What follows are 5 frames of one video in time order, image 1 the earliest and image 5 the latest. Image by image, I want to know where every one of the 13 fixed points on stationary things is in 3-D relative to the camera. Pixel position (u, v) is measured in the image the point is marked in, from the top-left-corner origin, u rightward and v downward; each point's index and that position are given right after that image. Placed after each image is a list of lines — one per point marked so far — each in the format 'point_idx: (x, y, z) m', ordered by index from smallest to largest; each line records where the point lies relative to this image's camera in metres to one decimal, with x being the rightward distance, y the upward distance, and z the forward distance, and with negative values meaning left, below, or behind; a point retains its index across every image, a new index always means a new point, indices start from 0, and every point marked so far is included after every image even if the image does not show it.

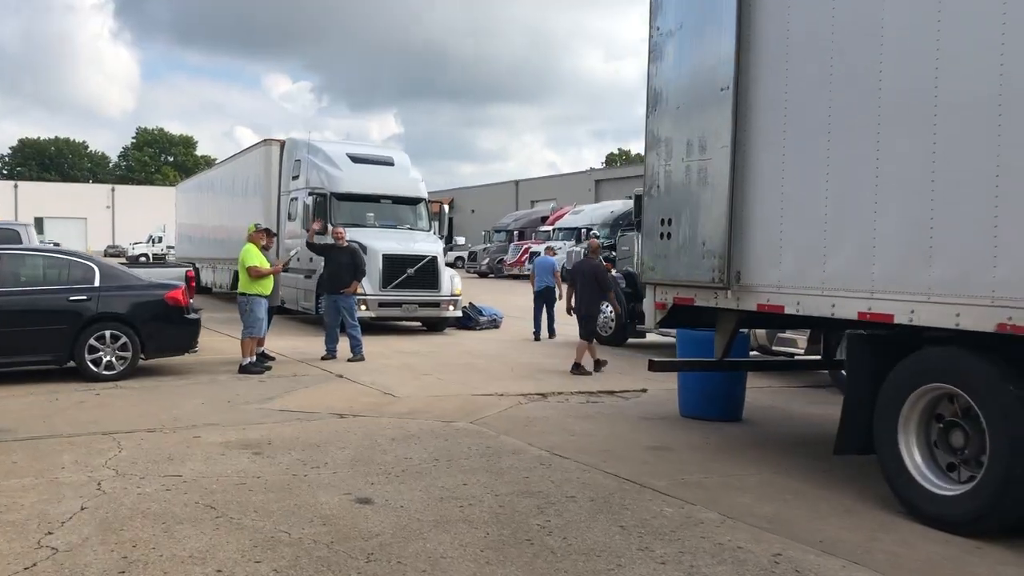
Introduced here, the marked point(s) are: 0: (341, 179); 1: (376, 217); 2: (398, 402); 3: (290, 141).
0: (-3.2, +2.0, +17.6) m
1: (-2.6, +1.3, +17.9) m
2: (-1.0, -1.0, +8.7) m
3: (-4.7, +3.1, +19.8) m
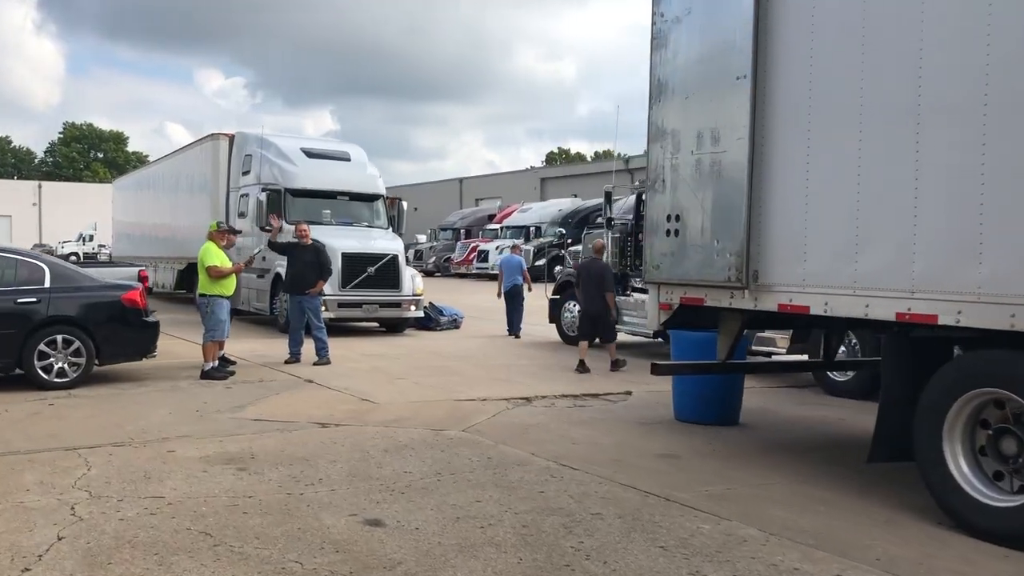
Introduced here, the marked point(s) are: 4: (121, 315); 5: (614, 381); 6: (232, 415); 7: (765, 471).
0: (-3.9, +2.0, +16.9) m
1: (-3.3, +1.3, +17.3) m
2: (-1.1, -1.1, +8.2) m
3: (-5.5, +3.1, +19.1) m
4: (-3.9, -0.3, +9.4) m
5: (+1.1, -1.1, +10.5) m
6: (-2.3, -1.1, +7.8) m
7: (+1.6, -1.2, +6.1) m
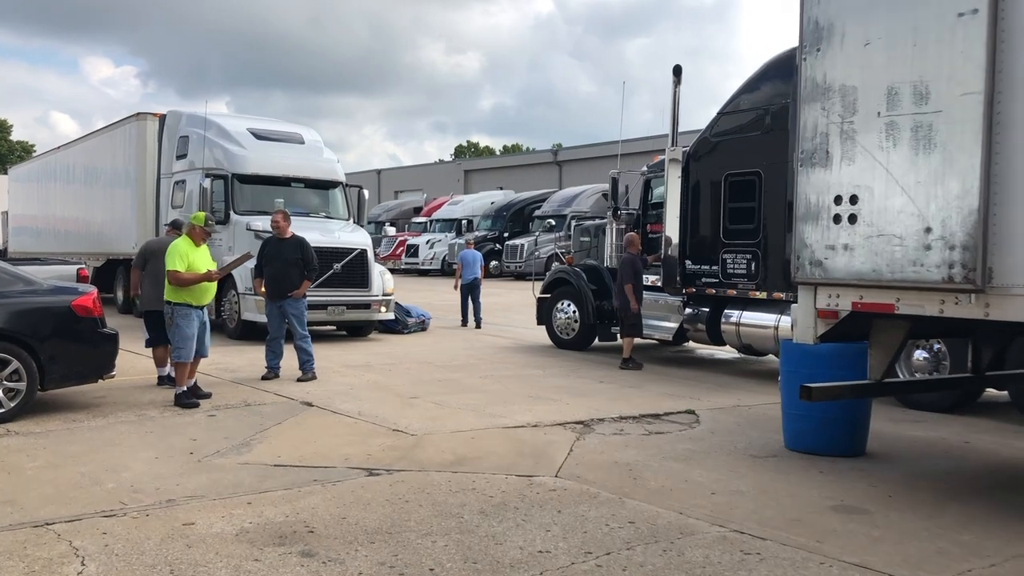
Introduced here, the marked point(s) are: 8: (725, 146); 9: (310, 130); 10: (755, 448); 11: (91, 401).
0: (-4.2, +2.0, +14.9) m
1: (-3.6, +1.3, +15.3) m
2: (-0.6, -1.1, +6.5) m
3: (-6.0, +3.1, +16.8) m
4: (-3.4, -0.3, +7.4) m
5: (+1.4, -1.1, +9.0) m
6: (-1.7, -1.1, +6.0) m
7: (+2.4, -1.2, +4.7) m
8: (+2.5, +1.7, +11.0) m
9: (-3.5, +2.7, +16.4) m
10: (+1.8, -1.2, +6.8) m
11: (-3.6, -0.9, +8.0) m
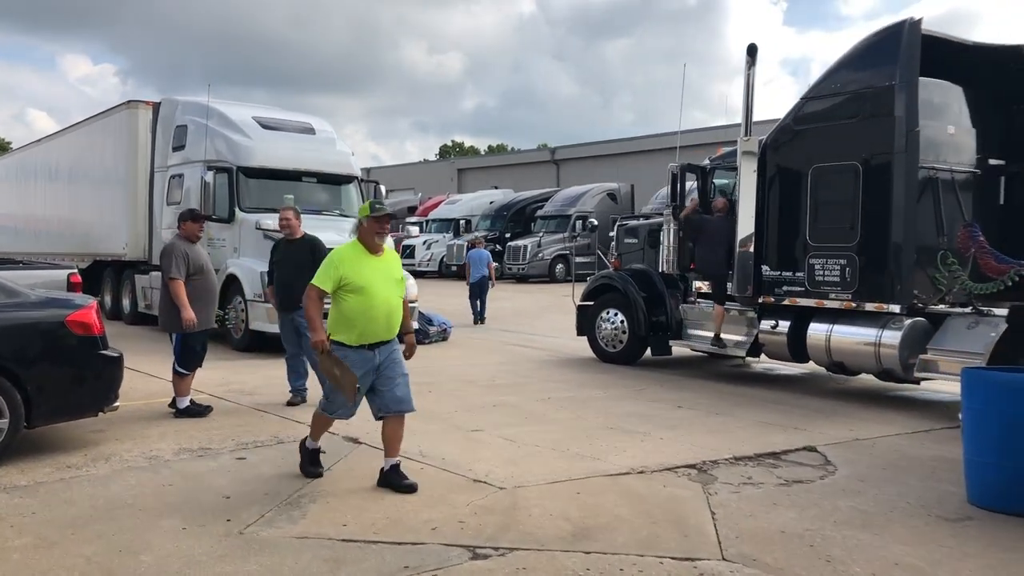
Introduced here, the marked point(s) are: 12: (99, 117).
0: (-3.7, +2.0, +13.4) m
1: (-3.1, +1.3, +13.8) m
2: (+0.1, -1.2, +5.1) m
3: (-5.6, +3.0, +15.3) m
4: (-2.8, -0.4, +5.9) m
5: (+2.1, -1.1, +7.7) m
6: (-1.1, -1.2, +4.6) m
7: (+3.1, -1.3, +3.3) m
8: (+3.1, +1.6, +9.7) m
9: (-3.0, +2.6, +14.9) m
10: (+2.4, -1.3, +5.5) m
11: (-2.9, -1.0, +6.5) m
12: (-7.4, +3.1, +16.9) m
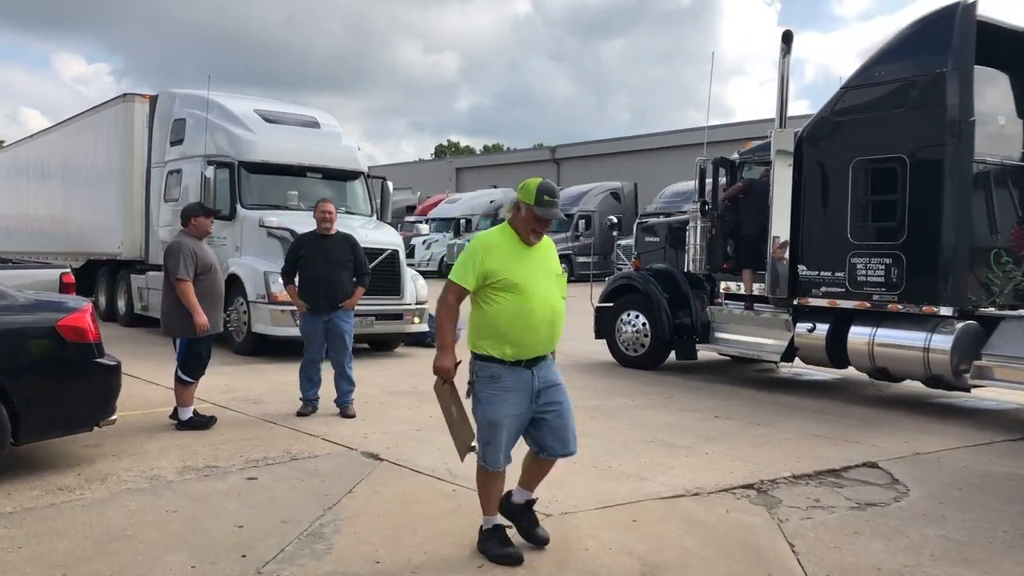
0: (-3.5, +1.9, +12.8) m
1: (-3.0, +1.3, +13.2) m
2: (+0.3, -1.2, +4.5) m
3: (-5.4, +3.0, +14.7) m
4: (-2.6, -0.4, +5.3) m
5: (+2.3, -1.2, +7.1) m
6: (-0.8, -1.2, +4.0) m
7: (+3.3, -1.3, +2.7) m
8: (+3.3, +1.6, +9.1) m
9: (-2.8, +2.6, +14.3) m
10: (+2.7, -1.3, +4.9) m
11: (-2.7, -1.0, +5.9) m
12: (-7.2, +3.1, +16.3) m
